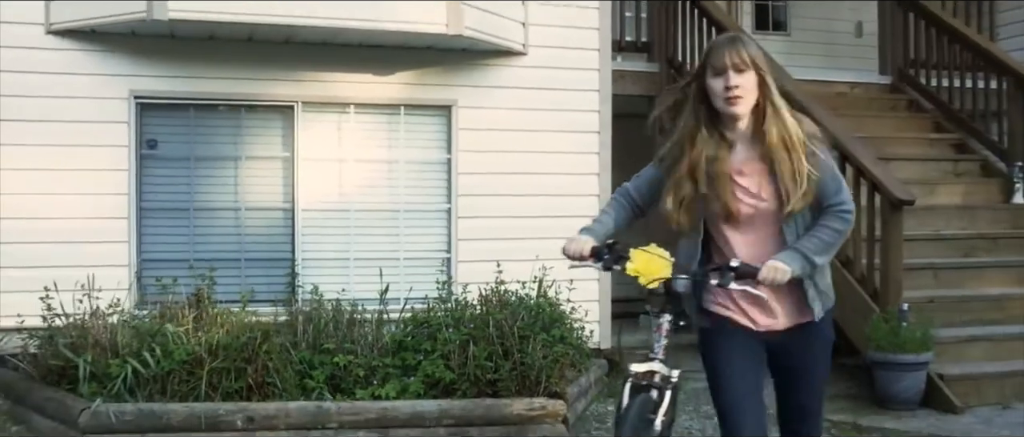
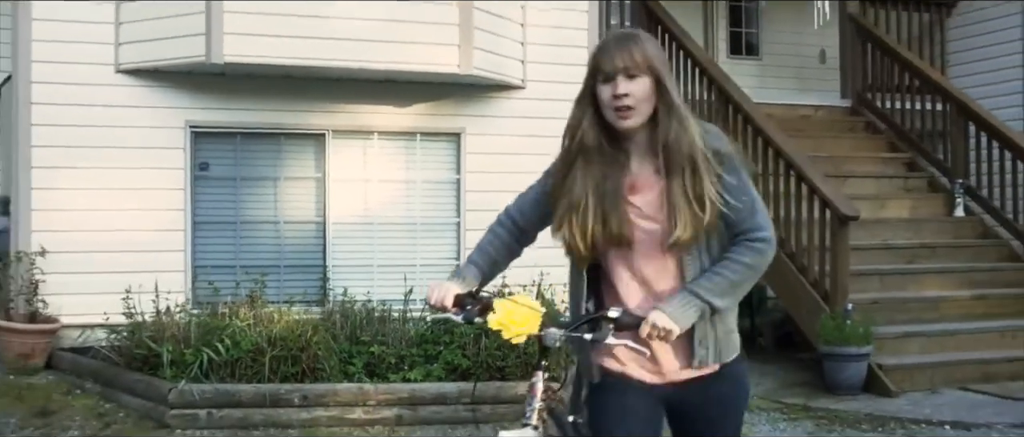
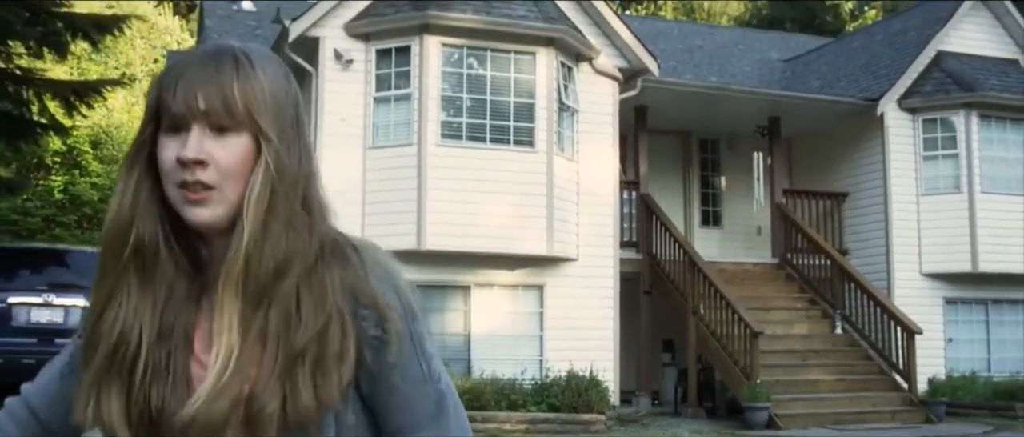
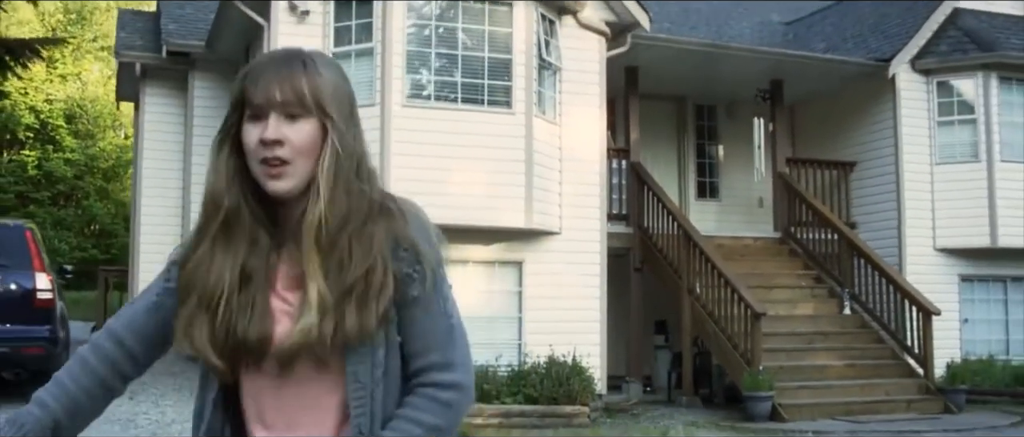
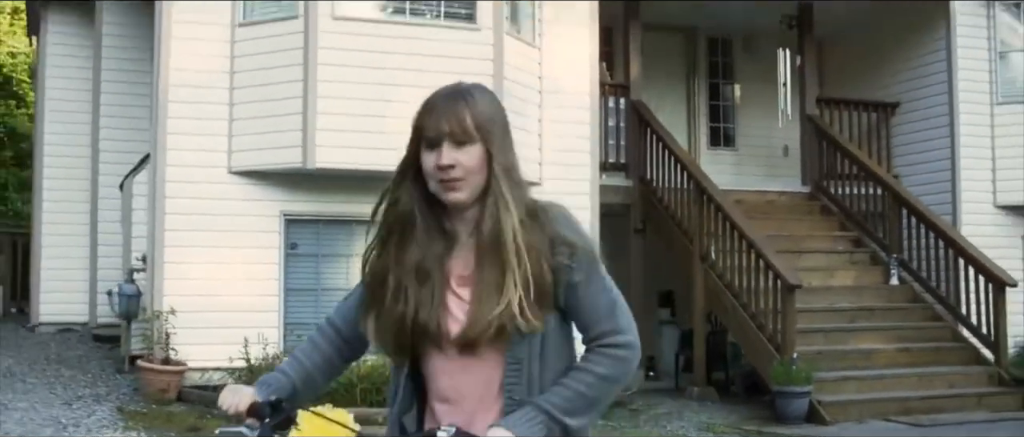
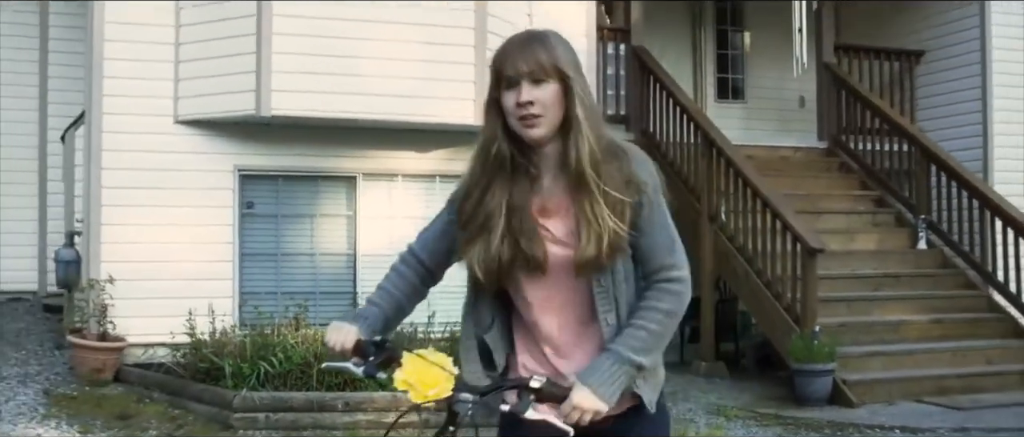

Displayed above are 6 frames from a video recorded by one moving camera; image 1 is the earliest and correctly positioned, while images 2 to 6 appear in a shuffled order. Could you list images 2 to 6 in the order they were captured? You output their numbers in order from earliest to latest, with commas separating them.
2, 6, 5, 4, 3
